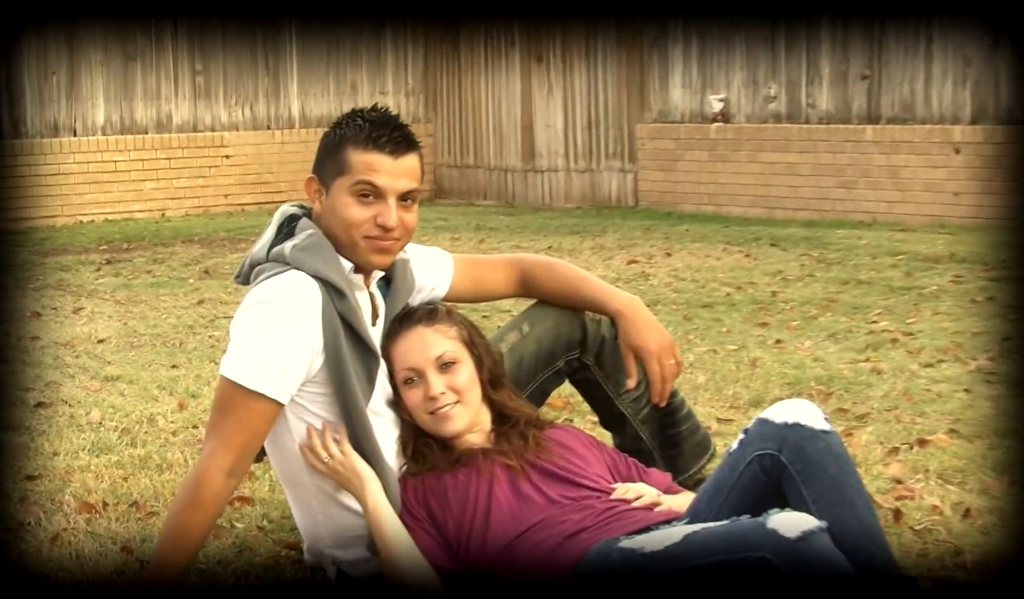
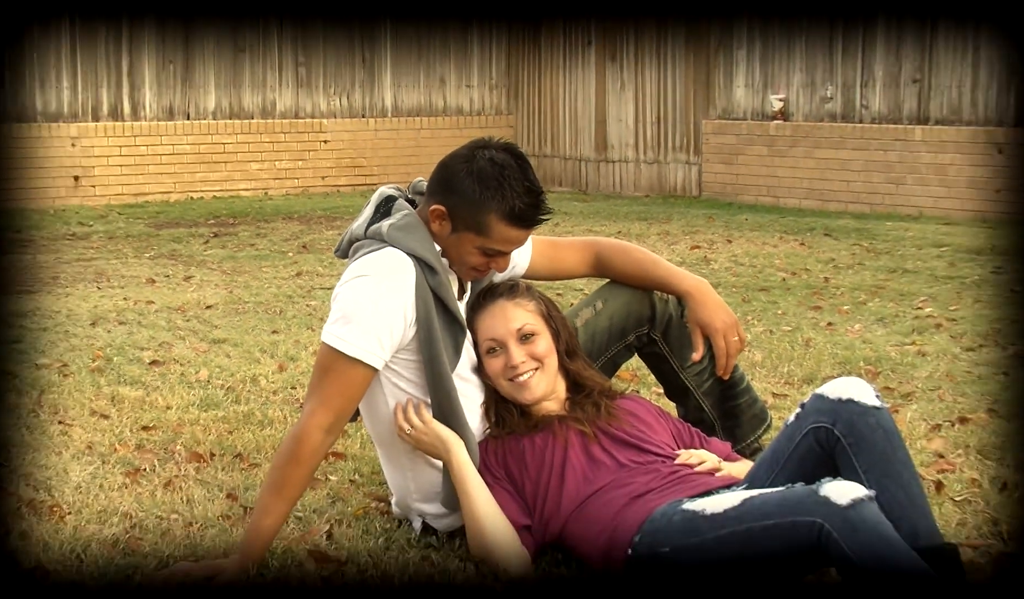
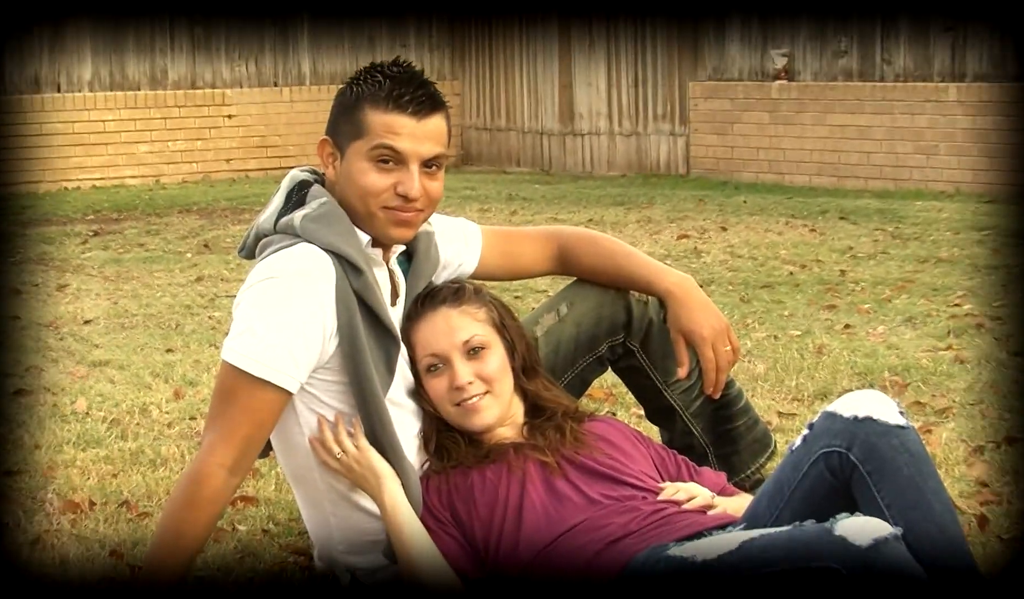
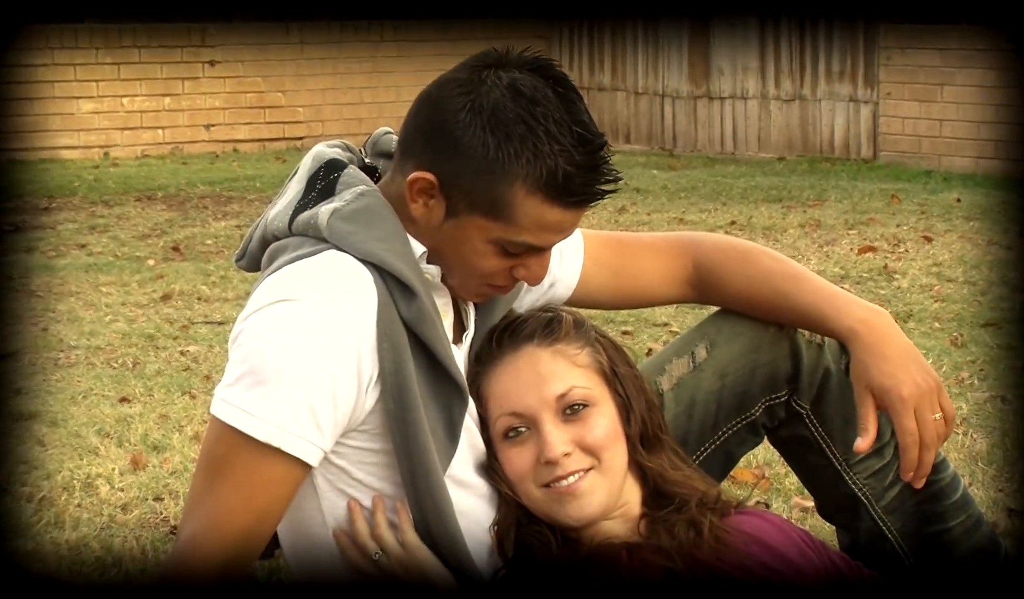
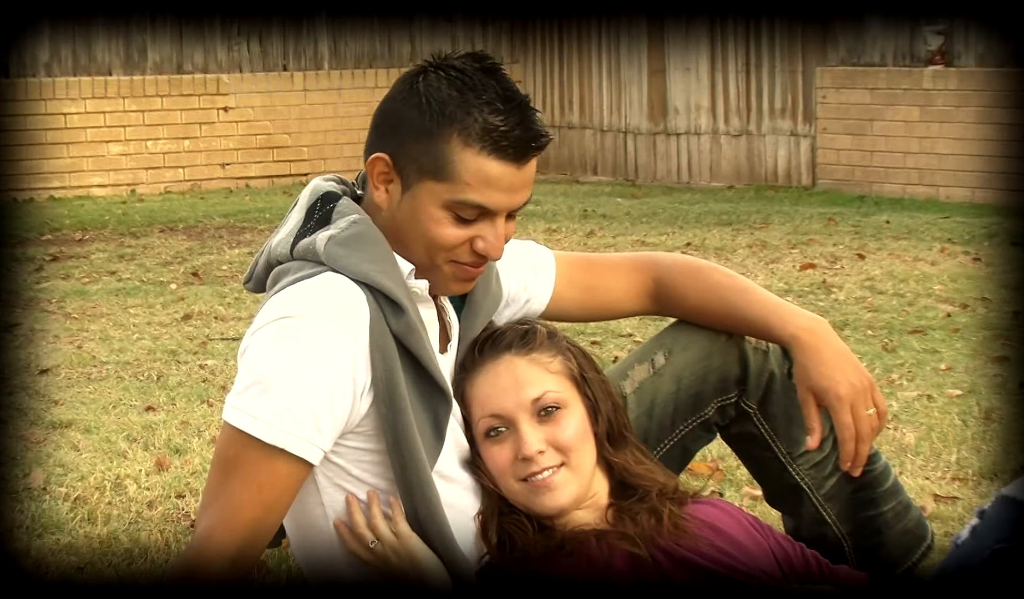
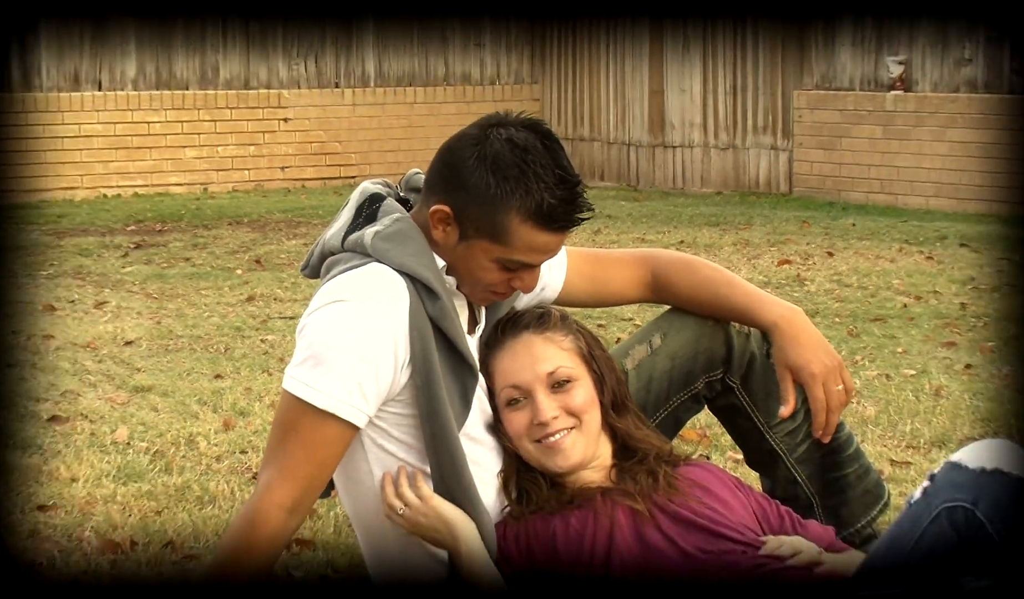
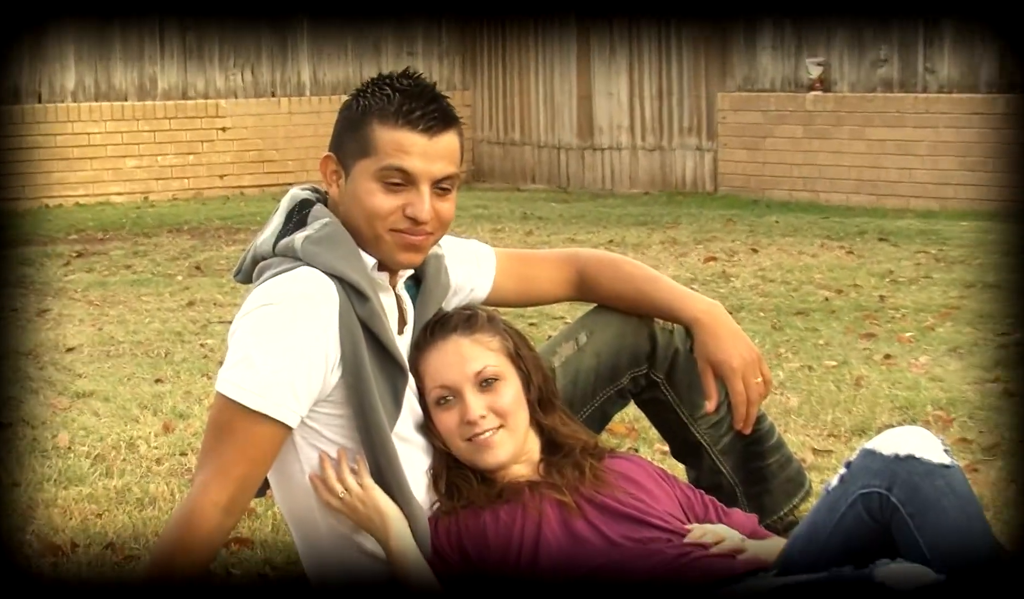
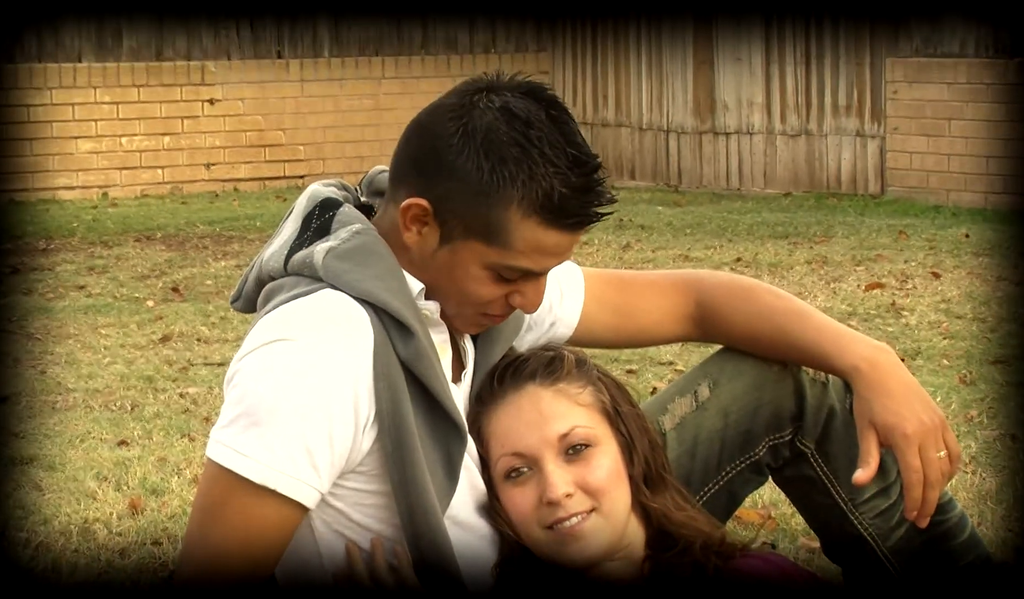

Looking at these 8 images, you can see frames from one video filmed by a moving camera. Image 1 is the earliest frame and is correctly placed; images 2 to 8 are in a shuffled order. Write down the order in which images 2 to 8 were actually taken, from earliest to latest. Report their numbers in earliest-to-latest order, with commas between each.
3, 7, 5, 8, 4, 6, 2
